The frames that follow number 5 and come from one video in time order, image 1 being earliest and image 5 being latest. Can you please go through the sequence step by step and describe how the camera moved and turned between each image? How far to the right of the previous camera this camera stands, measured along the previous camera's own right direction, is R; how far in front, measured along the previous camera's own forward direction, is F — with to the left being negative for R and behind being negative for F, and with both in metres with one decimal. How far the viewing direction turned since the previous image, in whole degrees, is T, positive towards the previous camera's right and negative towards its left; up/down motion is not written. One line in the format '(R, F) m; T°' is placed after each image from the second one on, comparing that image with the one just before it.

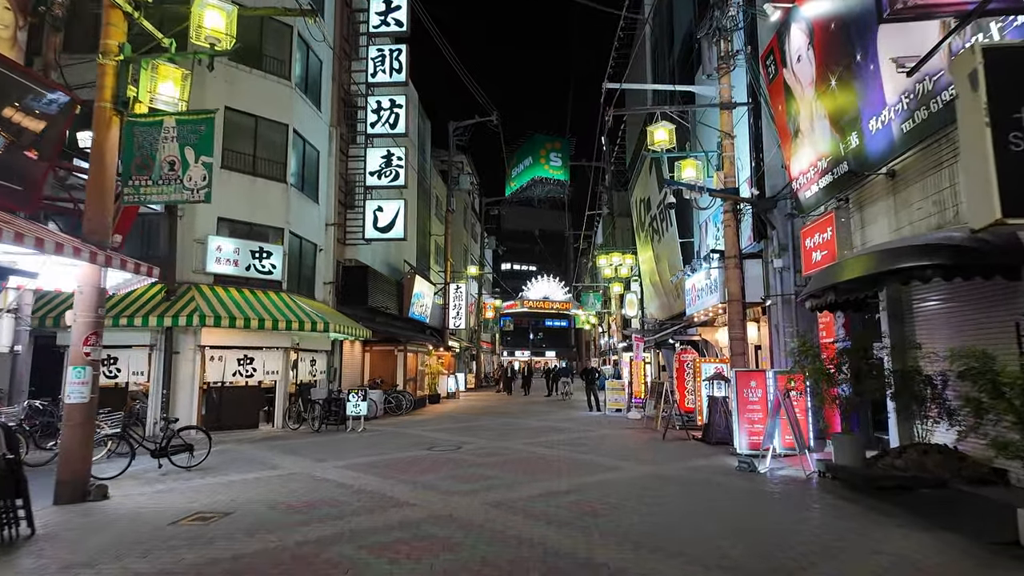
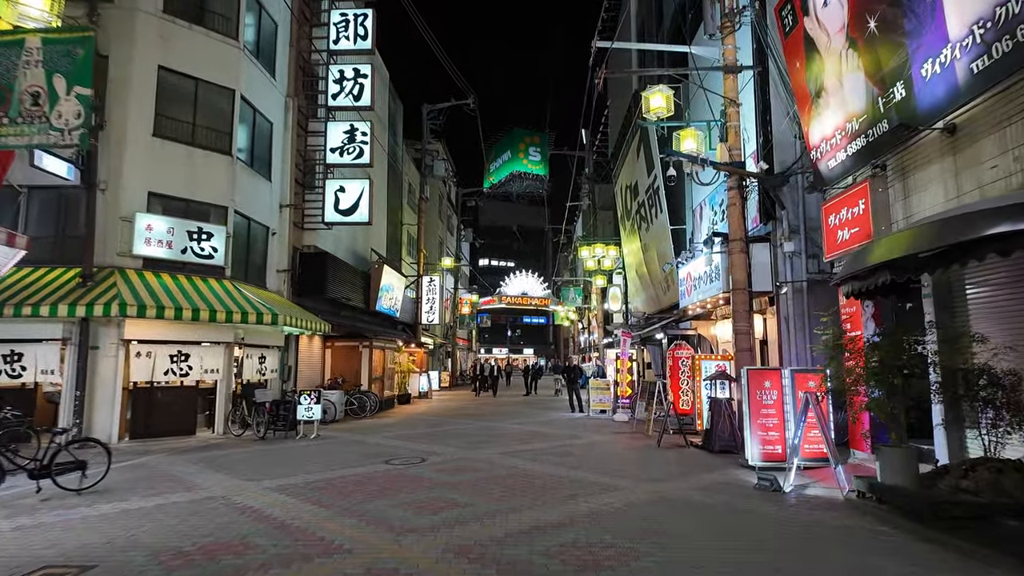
(+0.1, +1.7) m; +2°
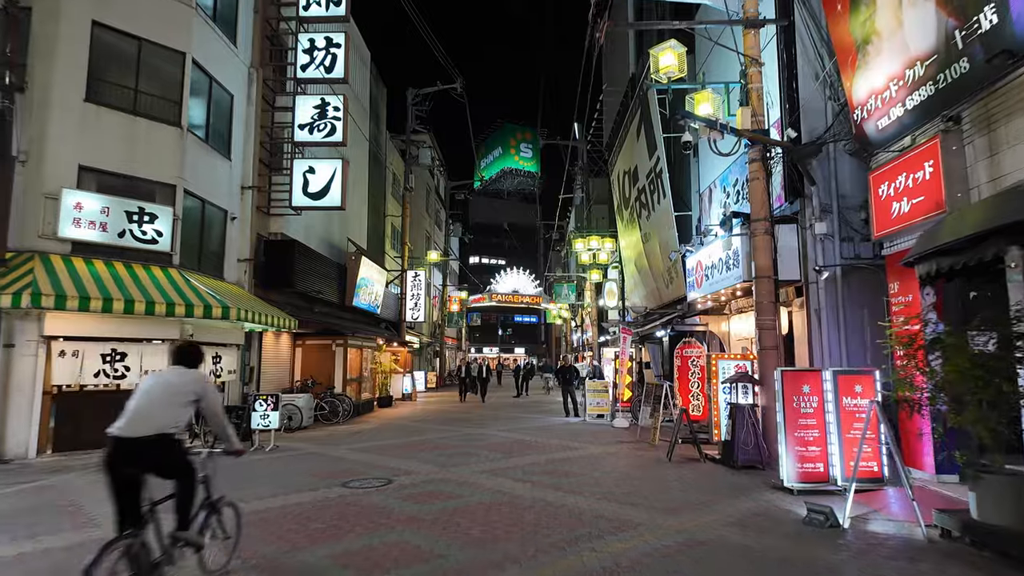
(+0.1, +1.7) m; +1°
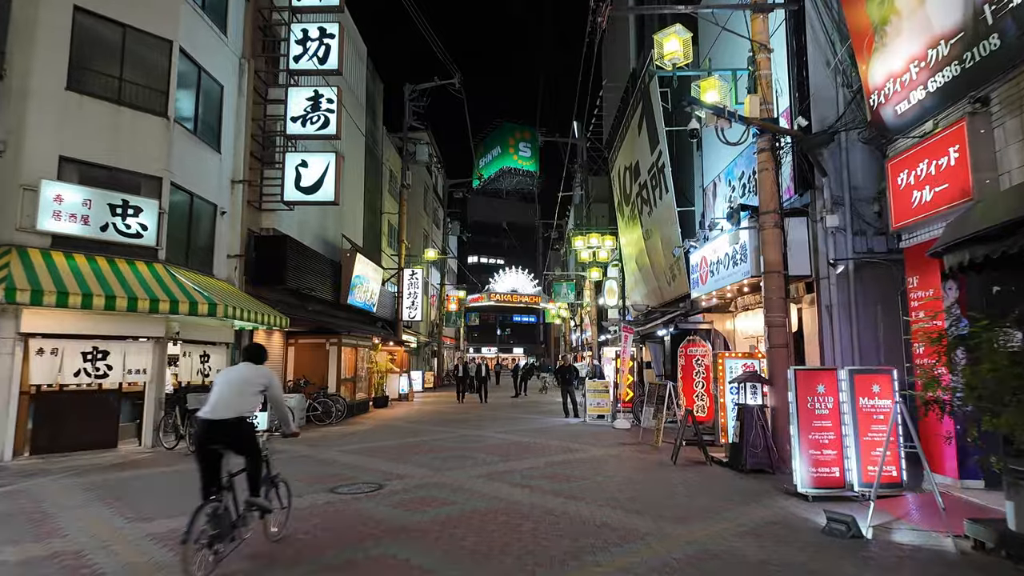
(0.0, +0.4) m; 0°
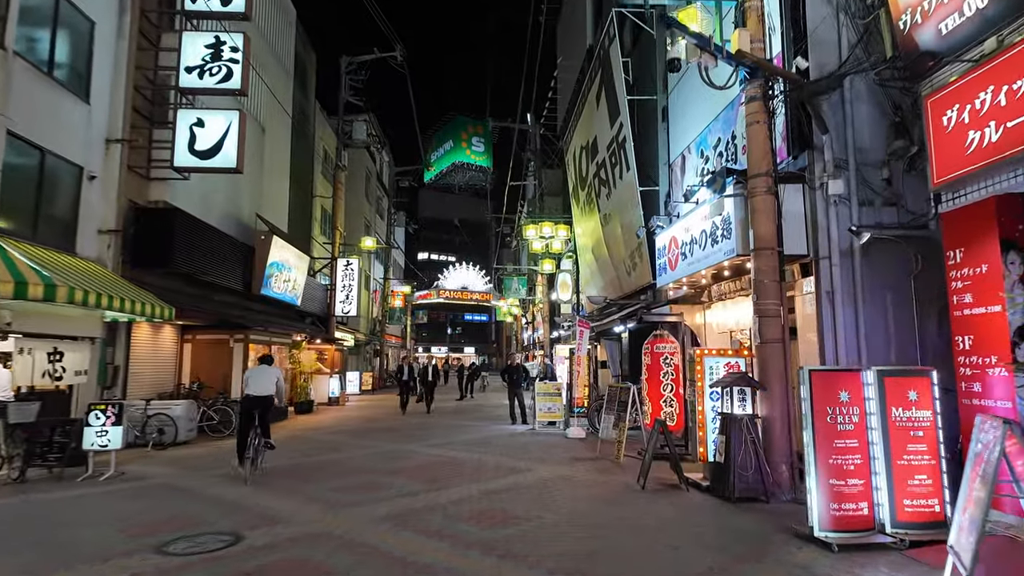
(+0.3, +2.1) m; +4°
